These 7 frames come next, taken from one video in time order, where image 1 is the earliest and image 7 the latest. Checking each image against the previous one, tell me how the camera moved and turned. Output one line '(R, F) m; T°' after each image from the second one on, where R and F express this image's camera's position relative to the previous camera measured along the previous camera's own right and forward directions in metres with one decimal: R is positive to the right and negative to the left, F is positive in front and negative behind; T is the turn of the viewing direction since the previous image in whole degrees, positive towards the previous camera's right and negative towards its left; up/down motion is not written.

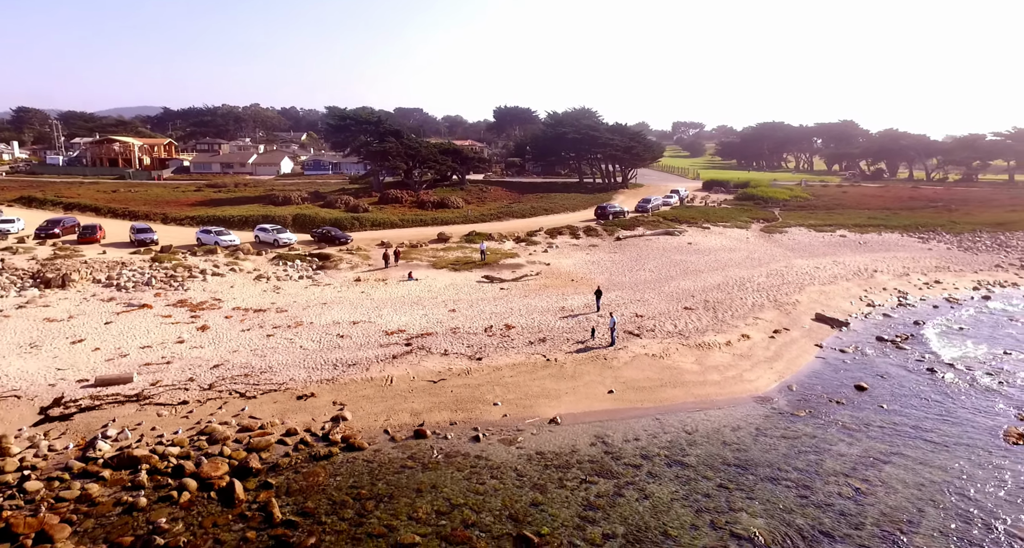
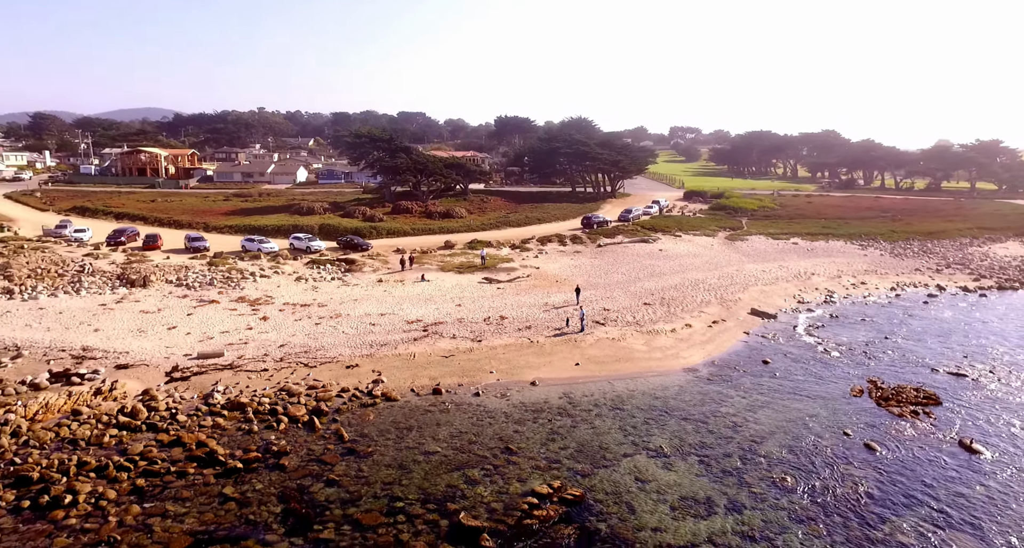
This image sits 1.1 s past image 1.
(+0.3, -5.1) m; 0°
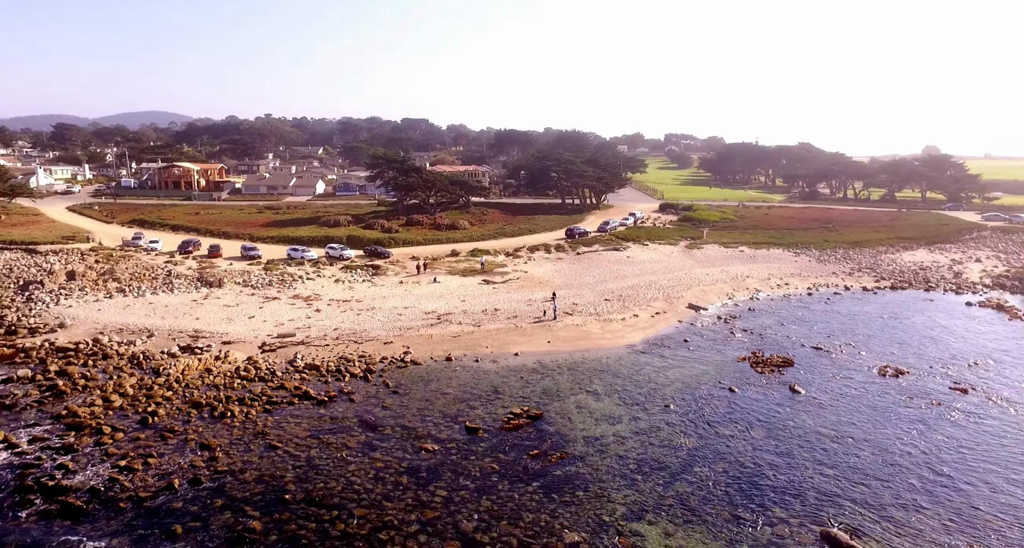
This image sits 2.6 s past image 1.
(+0.5, -7.7) m; 0°
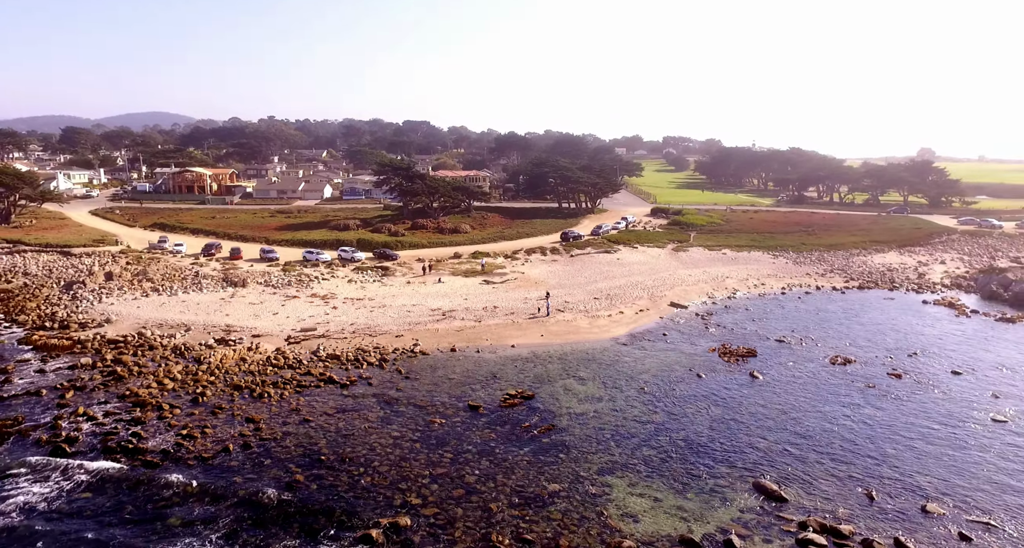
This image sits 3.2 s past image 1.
(+0.2, -3.3) m; 0°
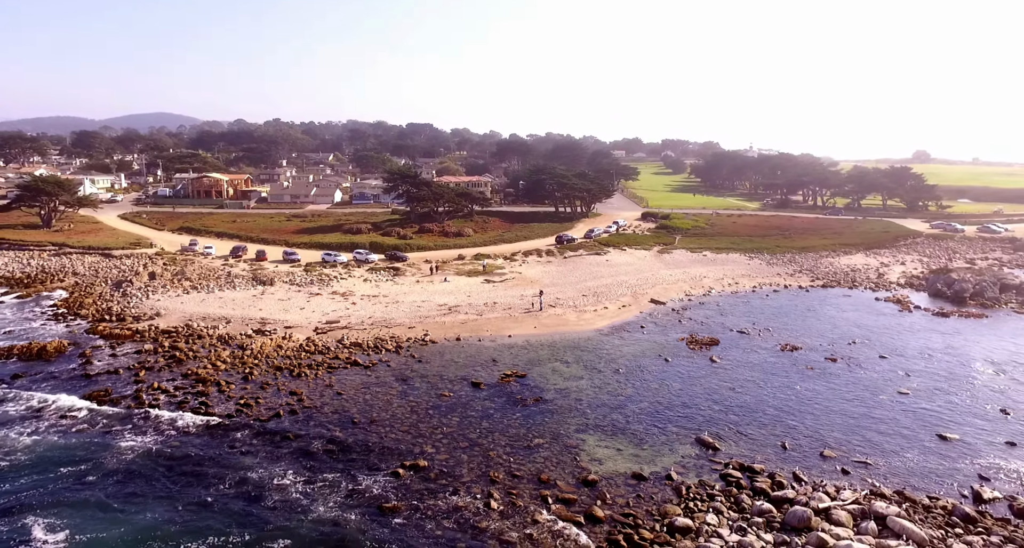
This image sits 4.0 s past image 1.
(+0.3, -4.6) m; 0°
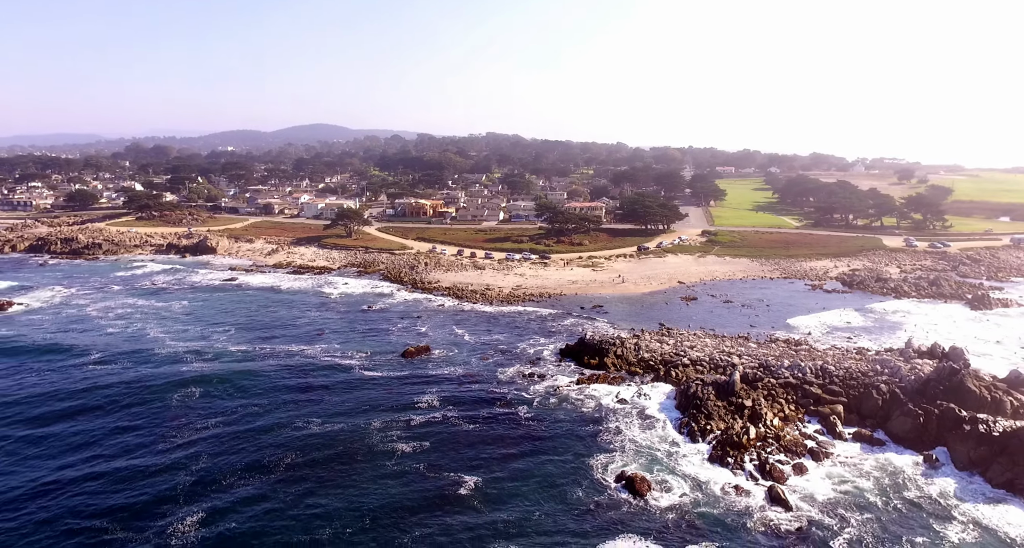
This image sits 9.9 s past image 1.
(+4.5, -39.4) m; -12°
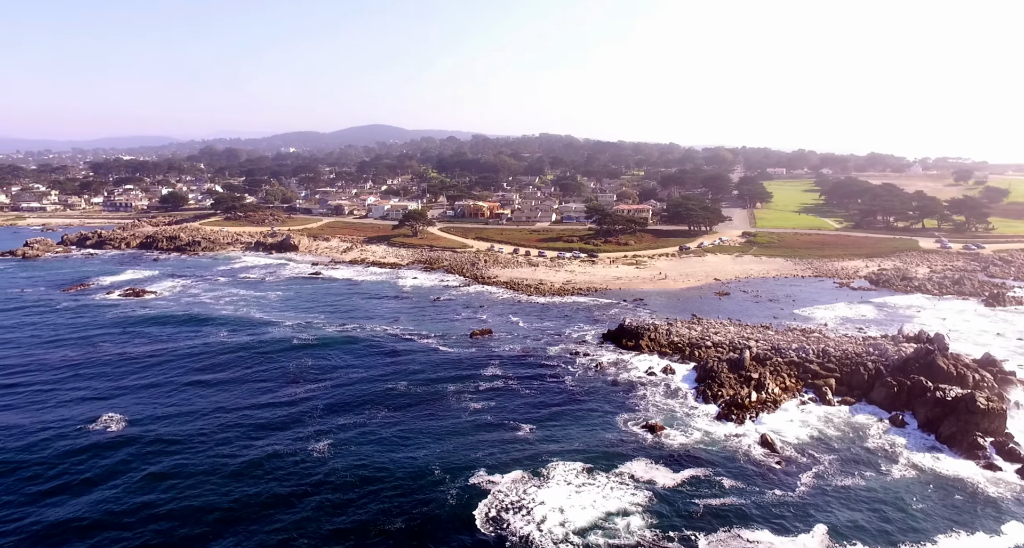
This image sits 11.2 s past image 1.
(+0.2, -9.2) m; -5°
